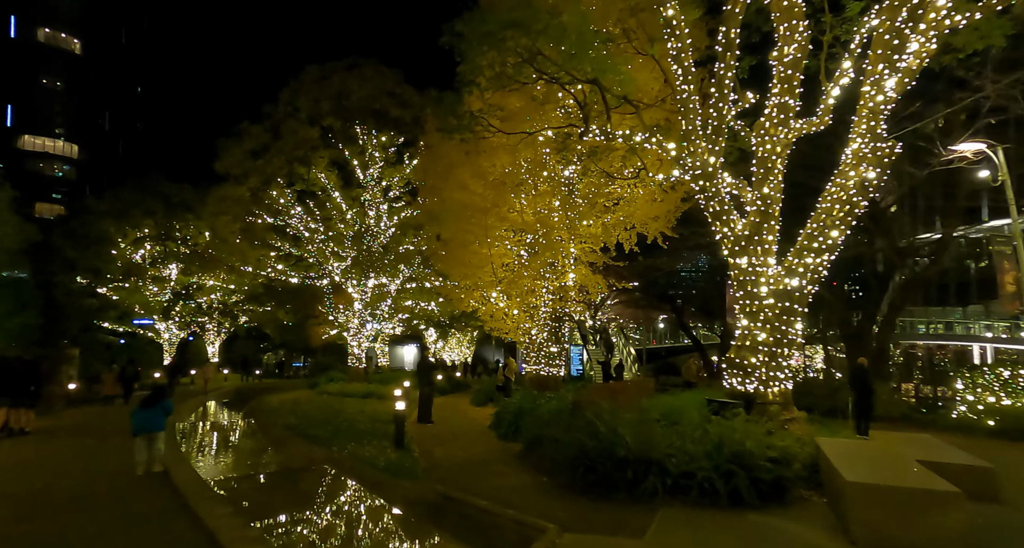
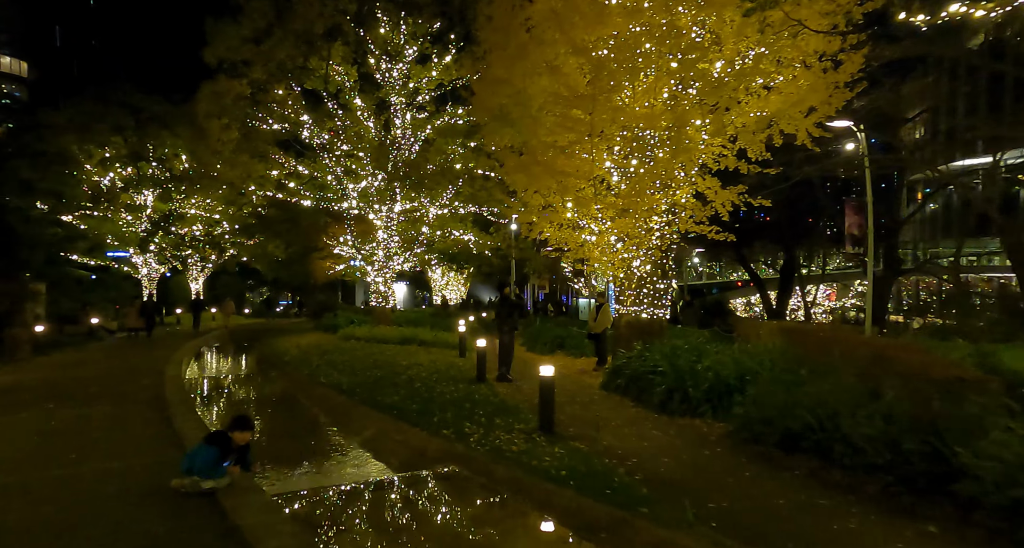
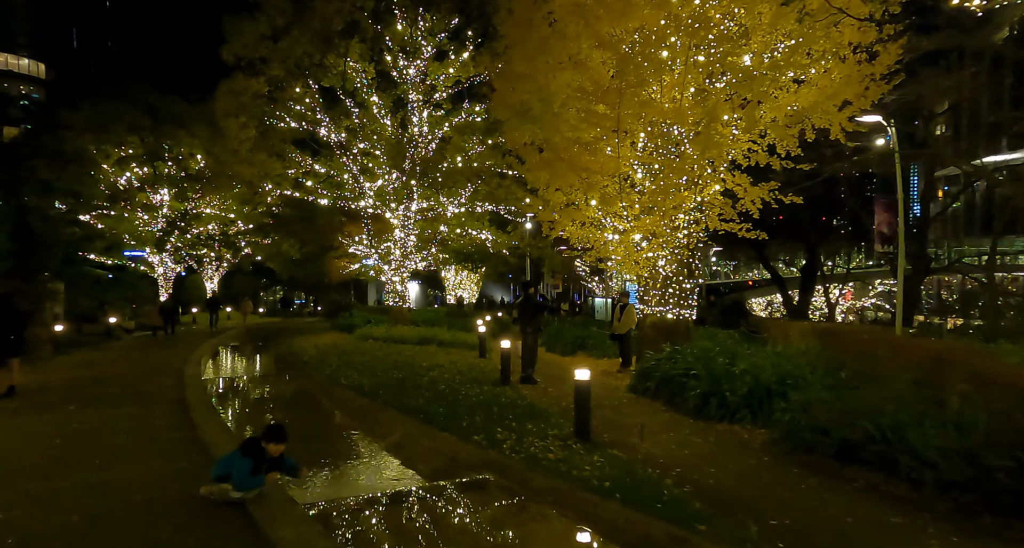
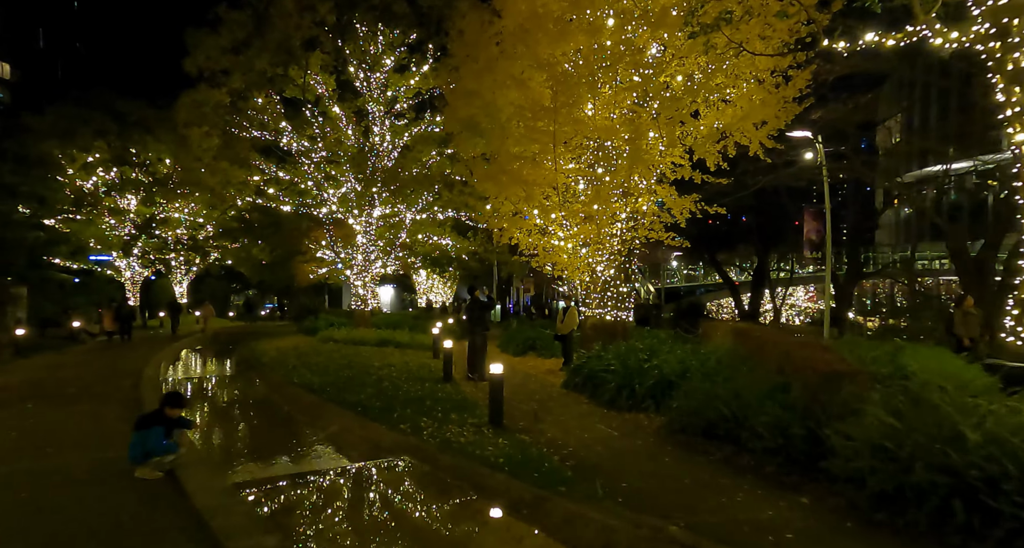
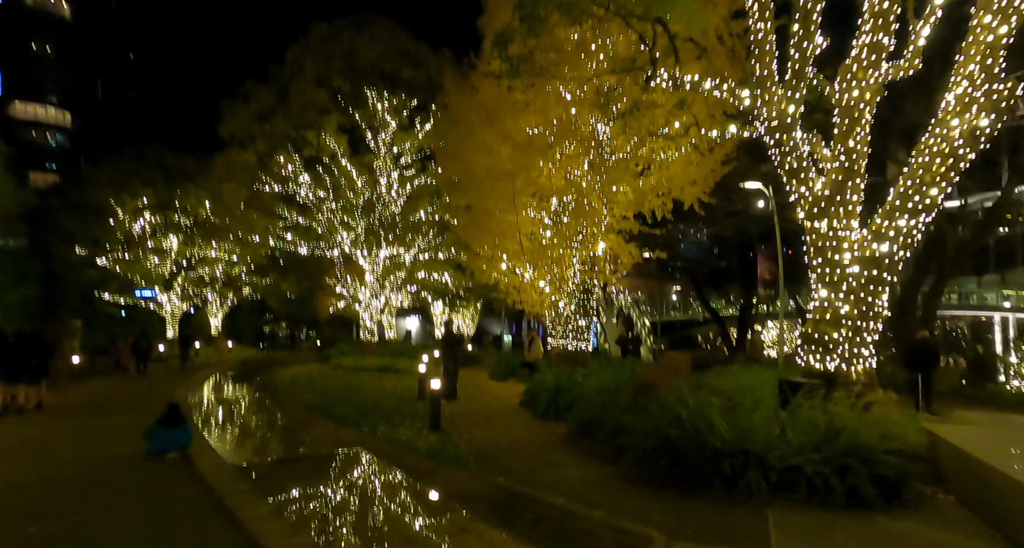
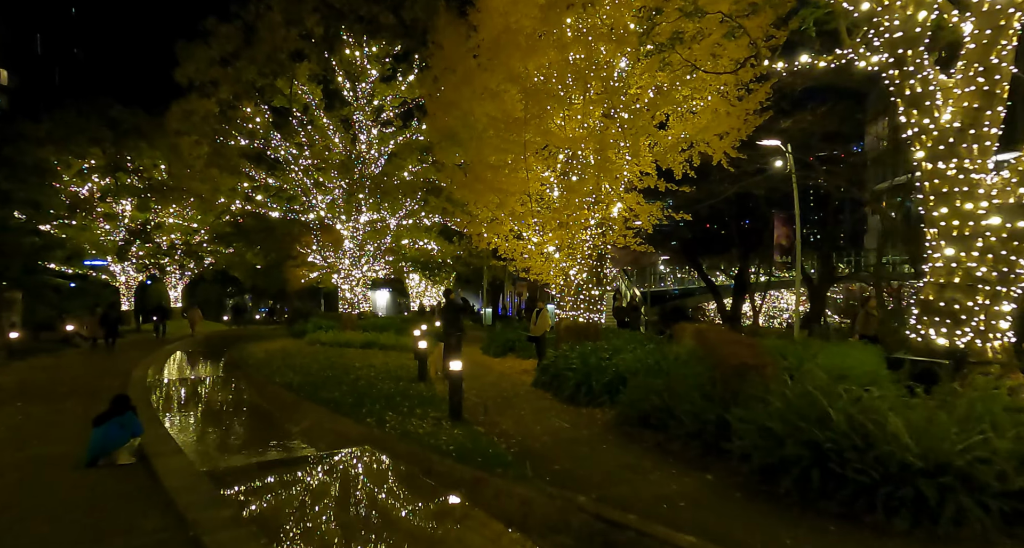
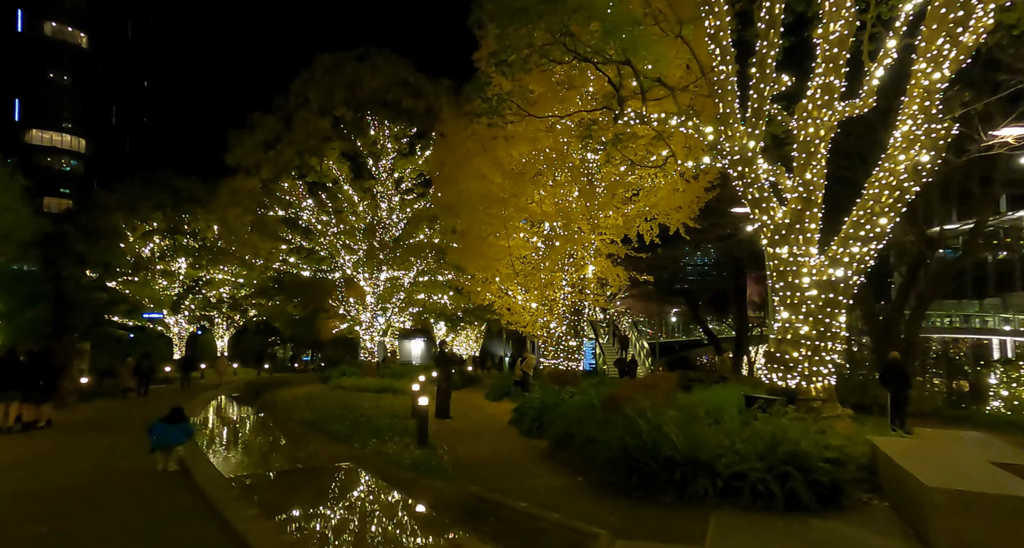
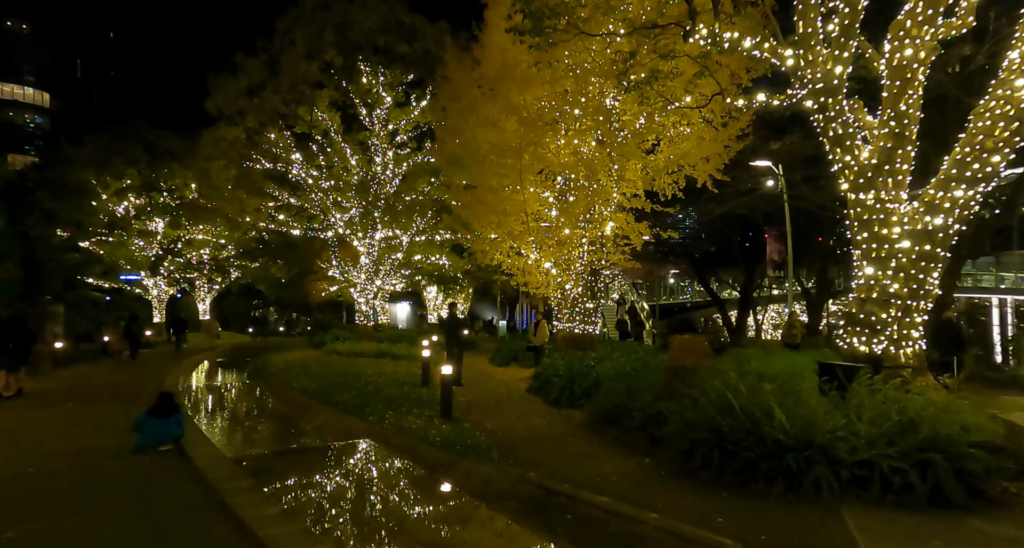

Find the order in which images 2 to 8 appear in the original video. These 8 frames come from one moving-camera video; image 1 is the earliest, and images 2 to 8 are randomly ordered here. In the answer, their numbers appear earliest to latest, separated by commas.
7, 5, 8, 6, 4, 2, 3
